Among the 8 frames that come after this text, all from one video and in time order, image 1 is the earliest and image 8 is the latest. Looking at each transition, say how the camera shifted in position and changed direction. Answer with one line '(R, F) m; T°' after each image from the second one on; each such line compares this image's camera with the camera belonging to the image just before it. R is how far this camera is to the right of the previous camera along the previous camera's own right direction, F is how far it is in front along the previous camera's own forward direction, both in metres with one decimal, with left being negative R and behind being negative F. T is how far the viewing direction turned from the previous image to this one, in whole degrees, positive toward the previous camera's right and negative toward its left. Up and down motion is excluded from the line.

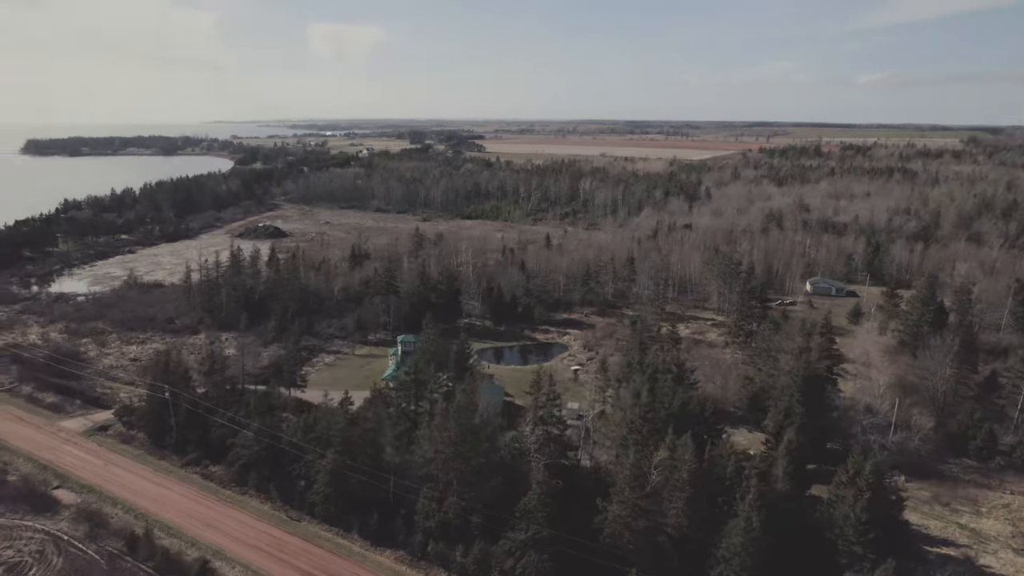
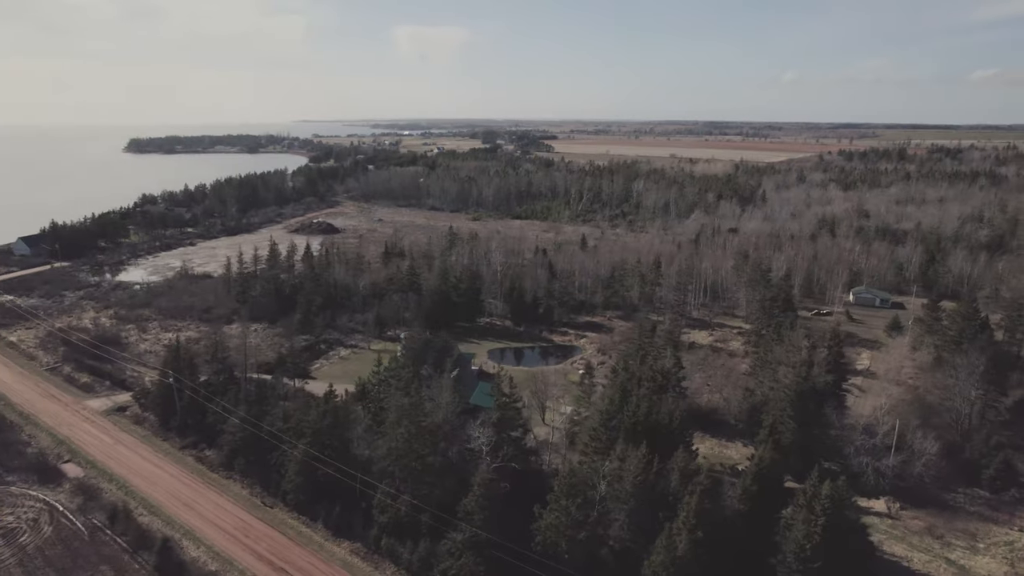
(+3.3, +0.3) m; -6°
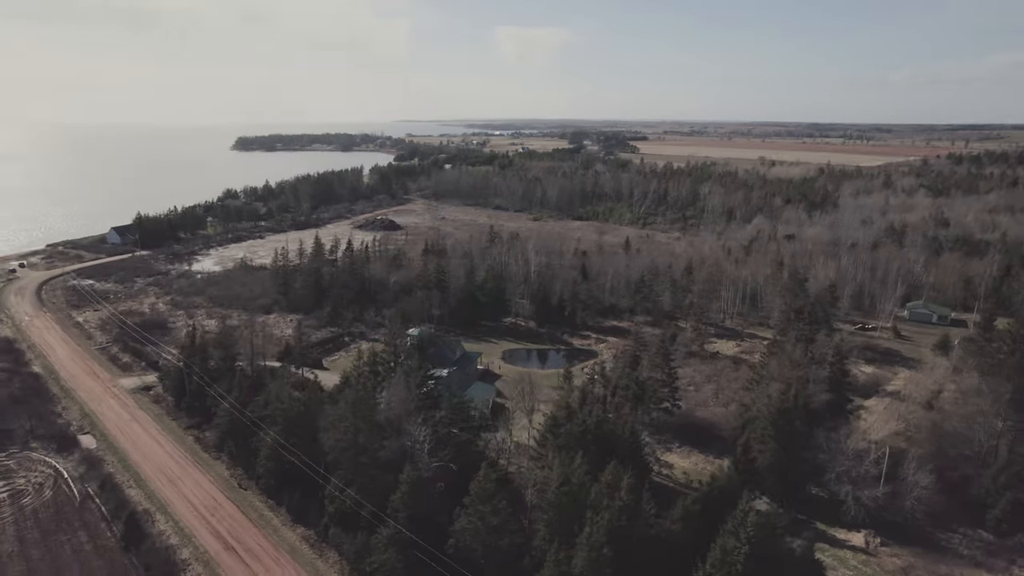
(+4.0, +0.4) m; -8°
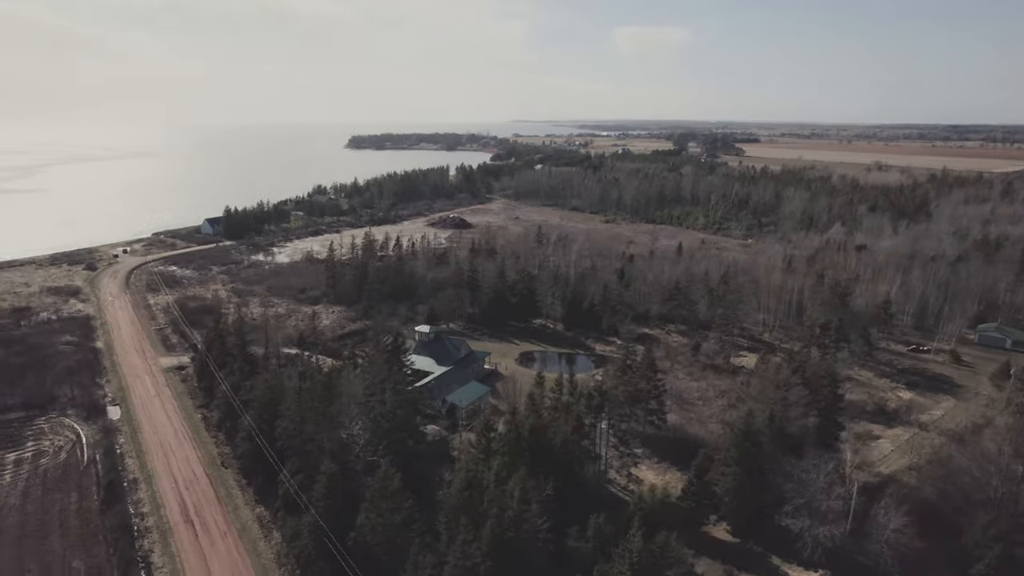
(+4.7, +0.6) m; -9°
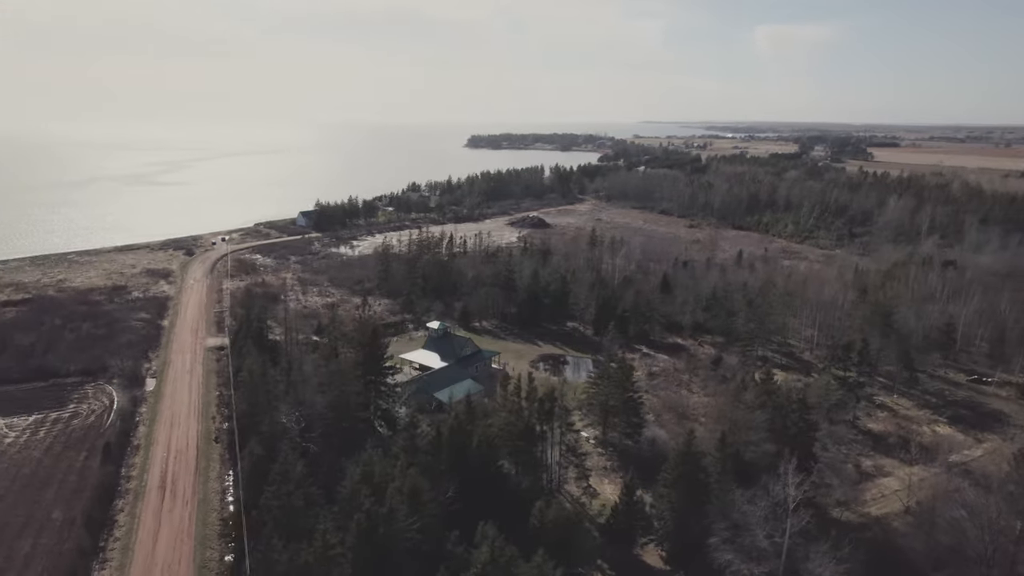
(+5.2, +0.7) m; -10°
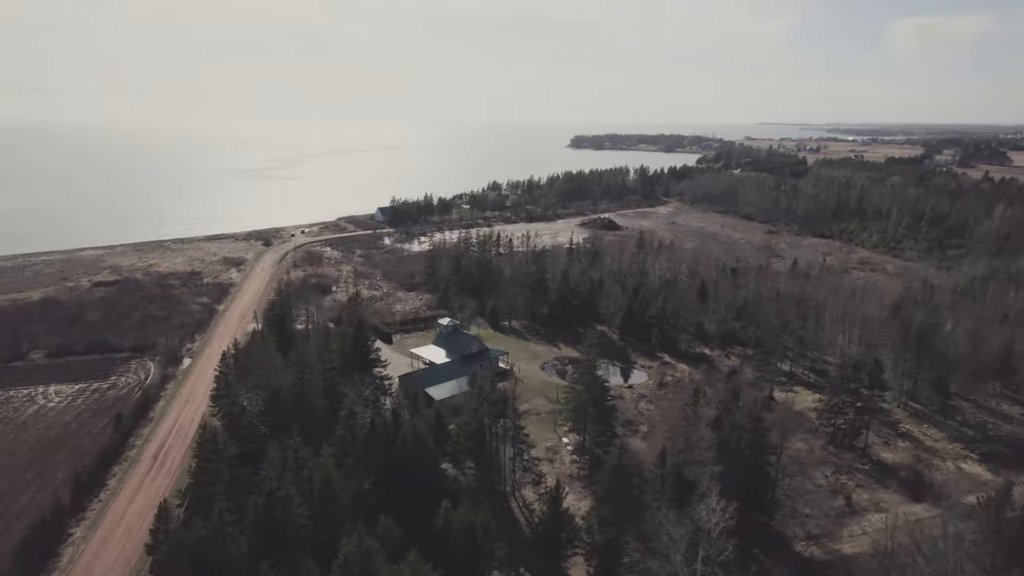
(+4.6, +0.6) m; -9°
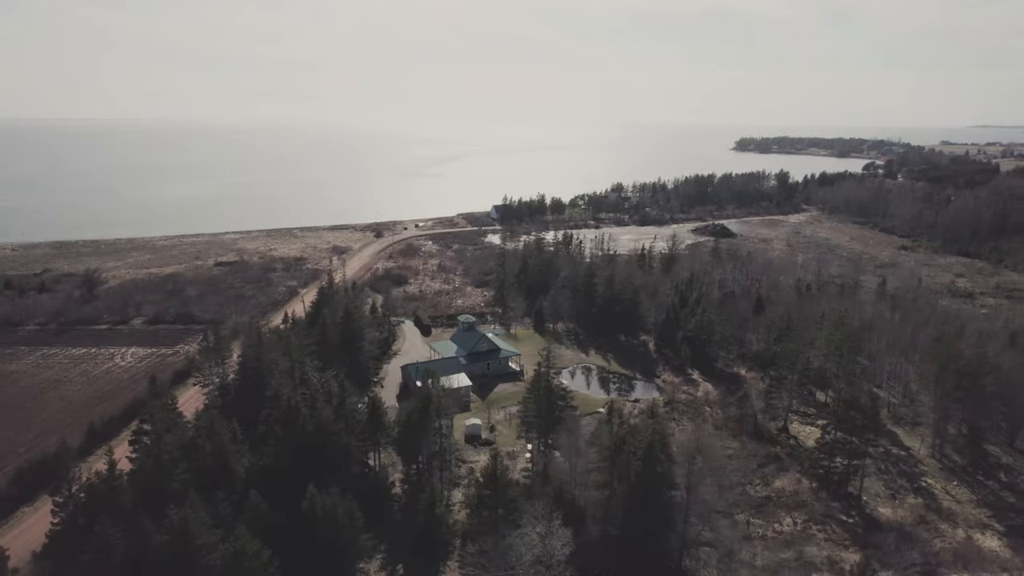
(+6.9, +1.2) m; -14°
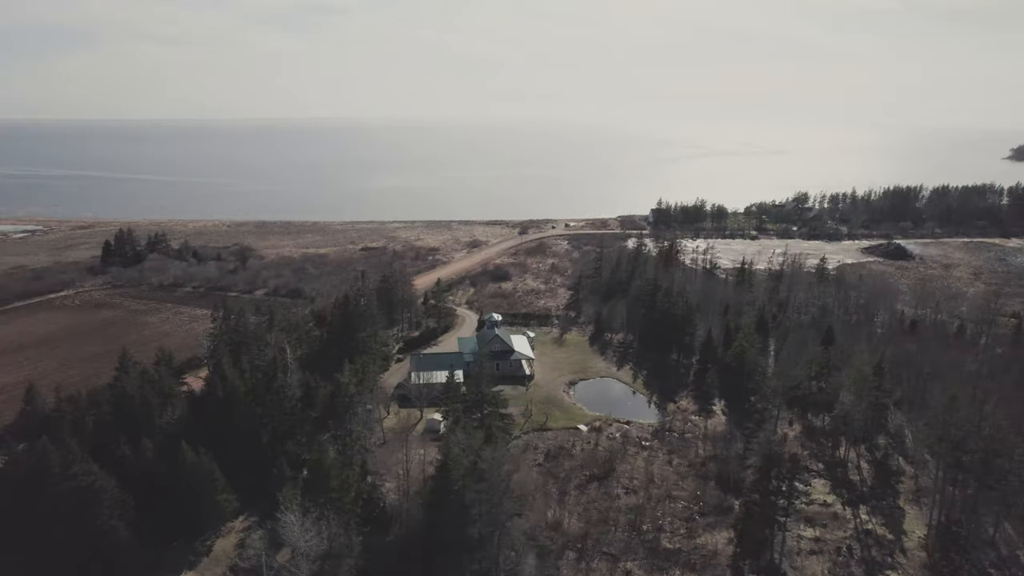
(+9.4, +2.1) m; -19°
